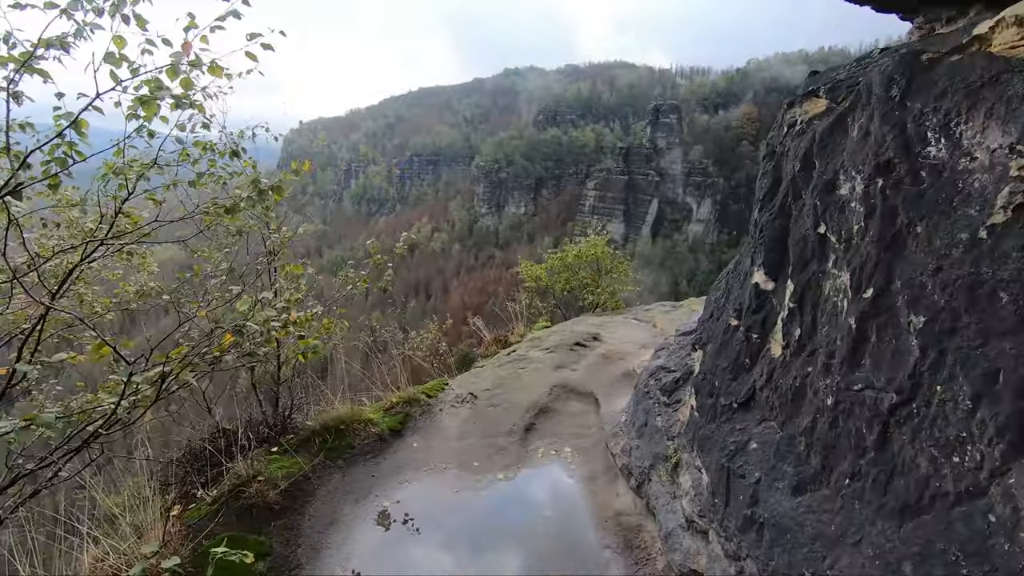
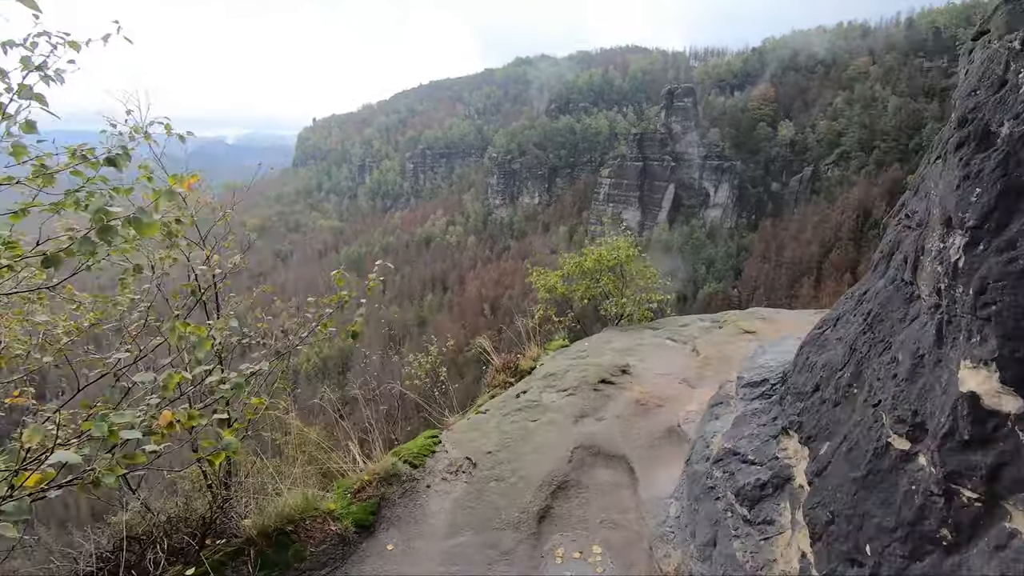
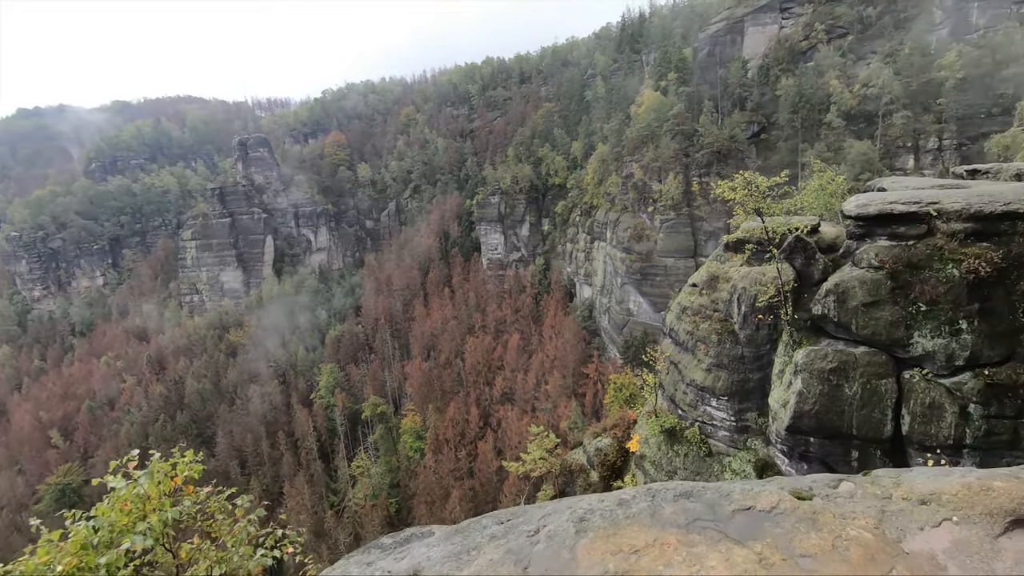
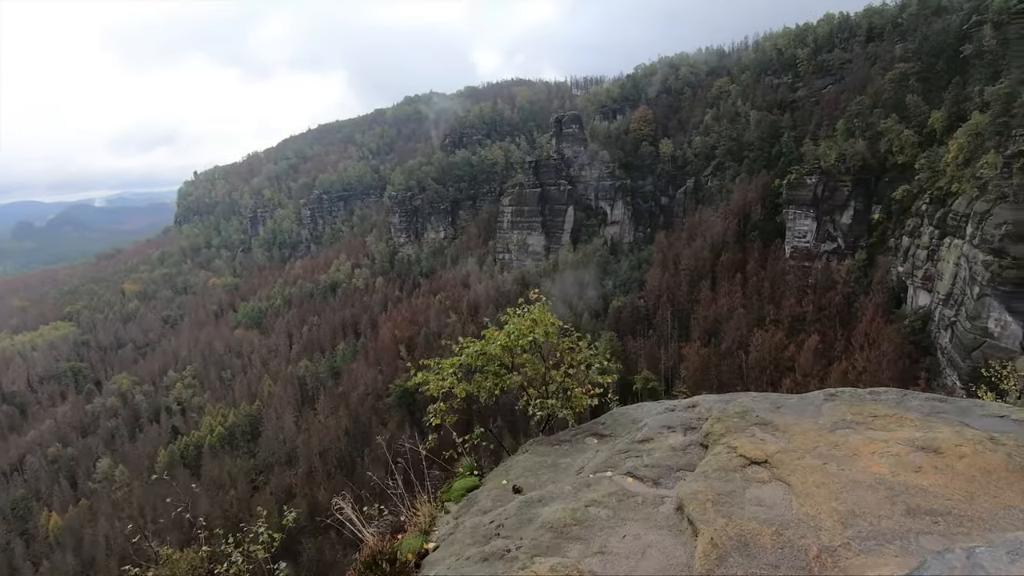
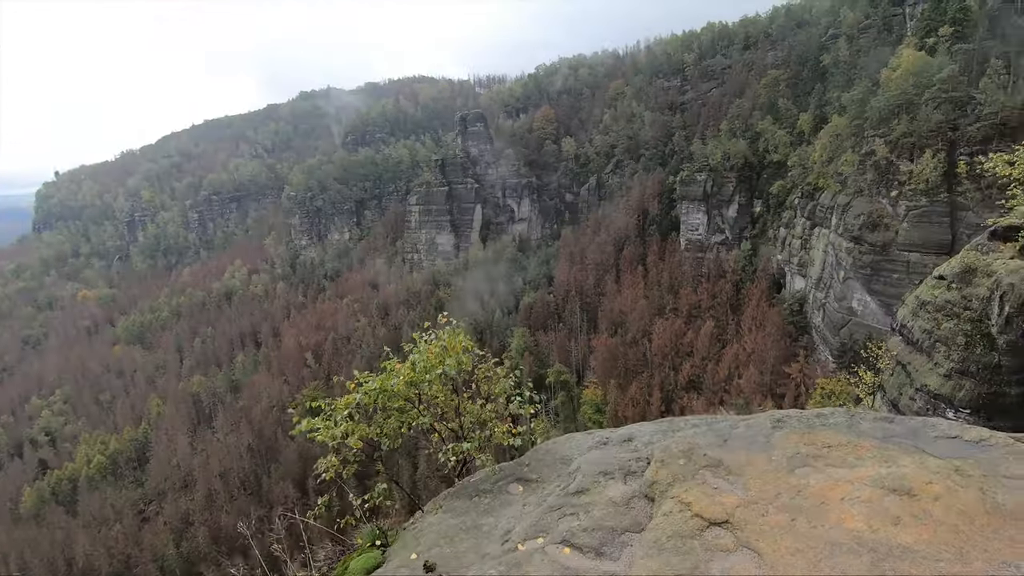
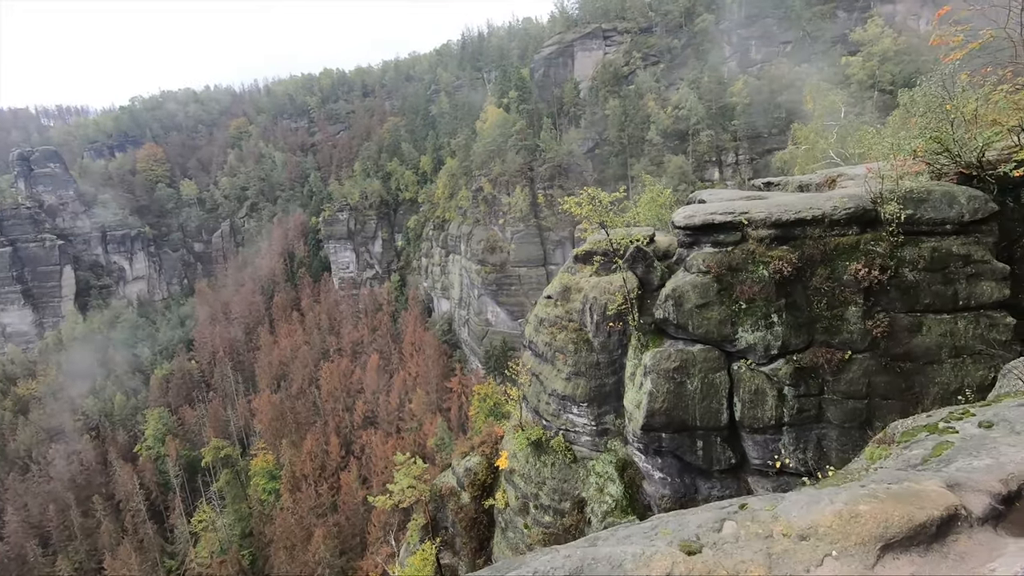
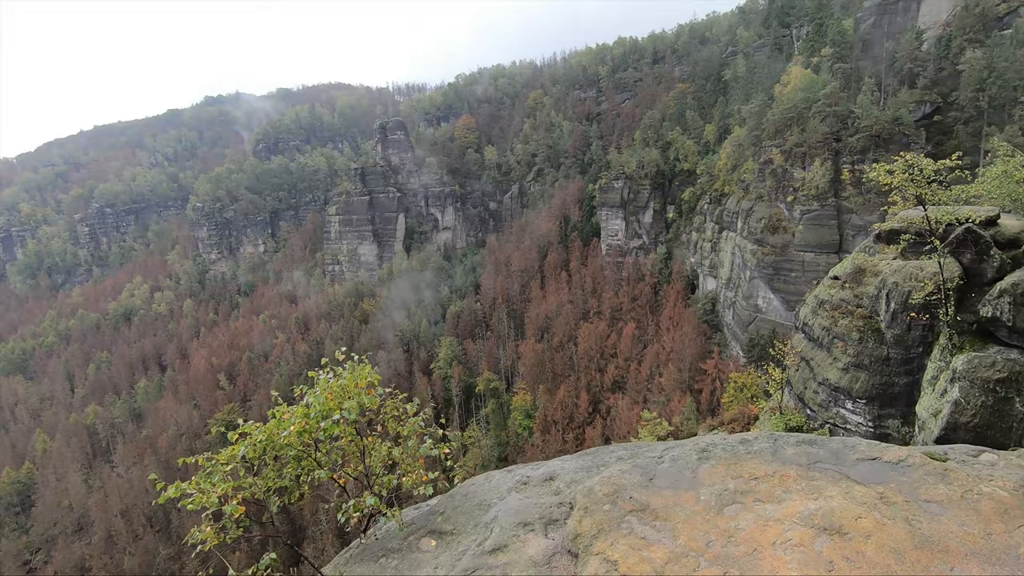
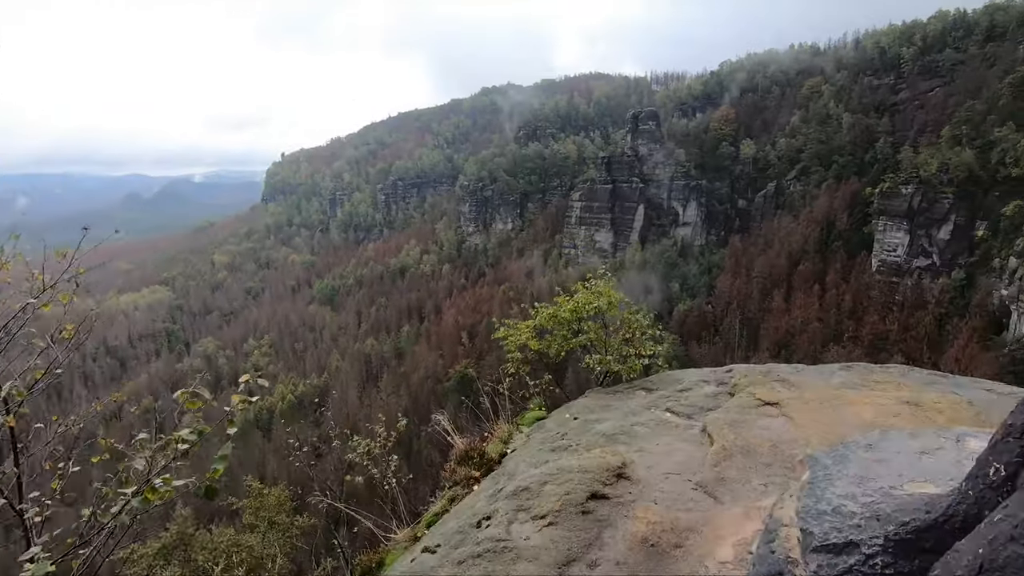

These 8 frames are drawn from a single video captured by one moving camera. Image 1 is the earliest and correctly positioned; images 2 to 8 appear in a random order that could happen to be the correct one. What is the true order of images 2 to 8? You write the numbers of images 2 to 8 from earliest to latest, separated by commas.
2, 8, 4, 5, 7, 3, 6
